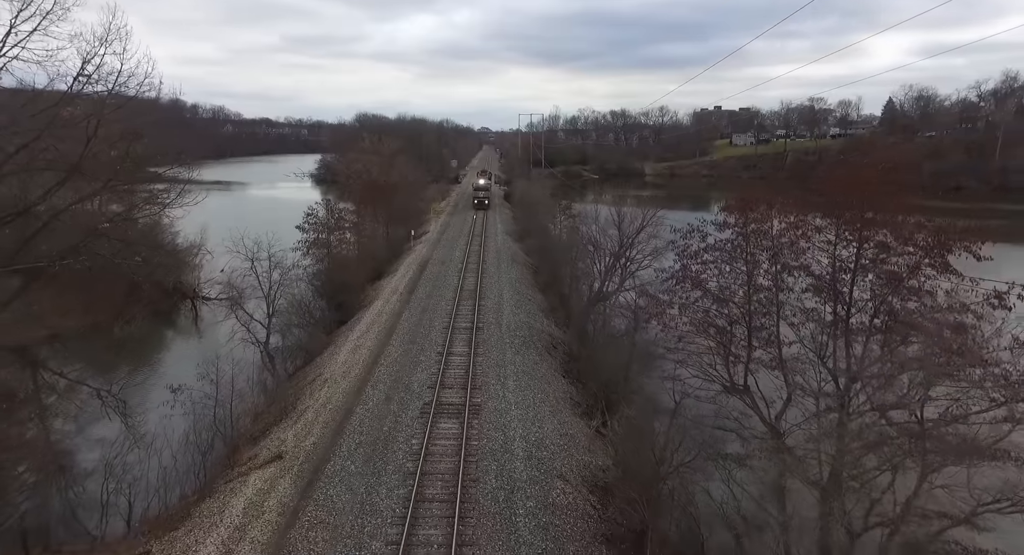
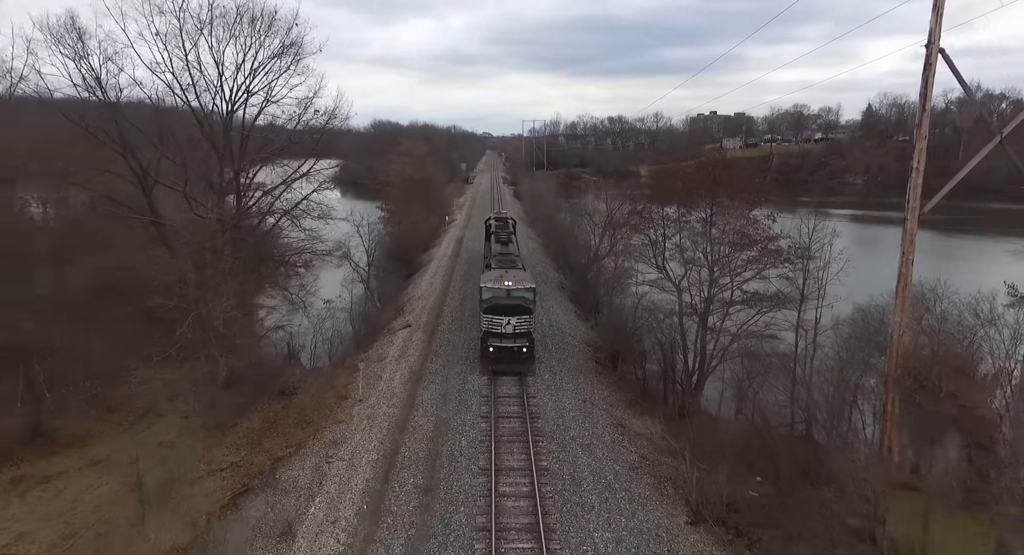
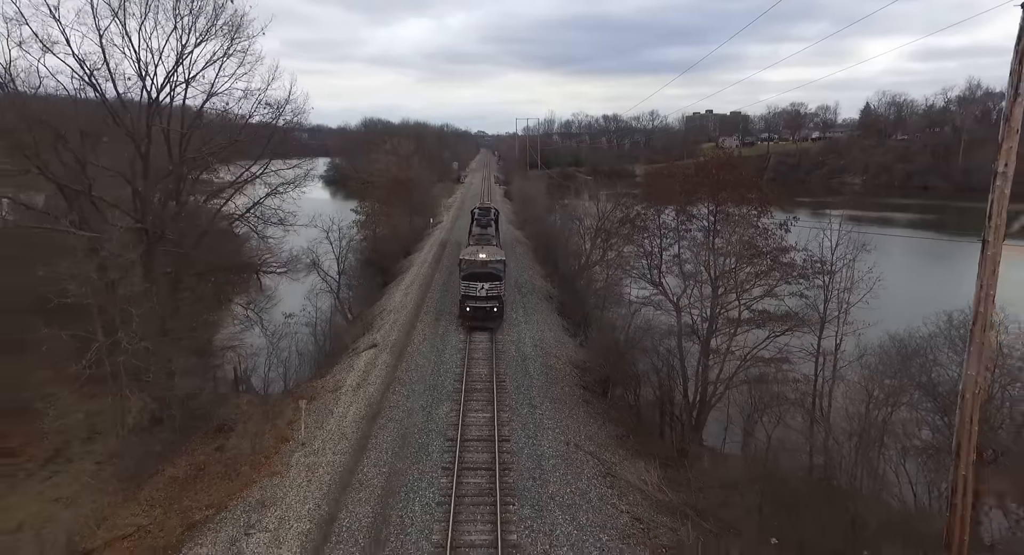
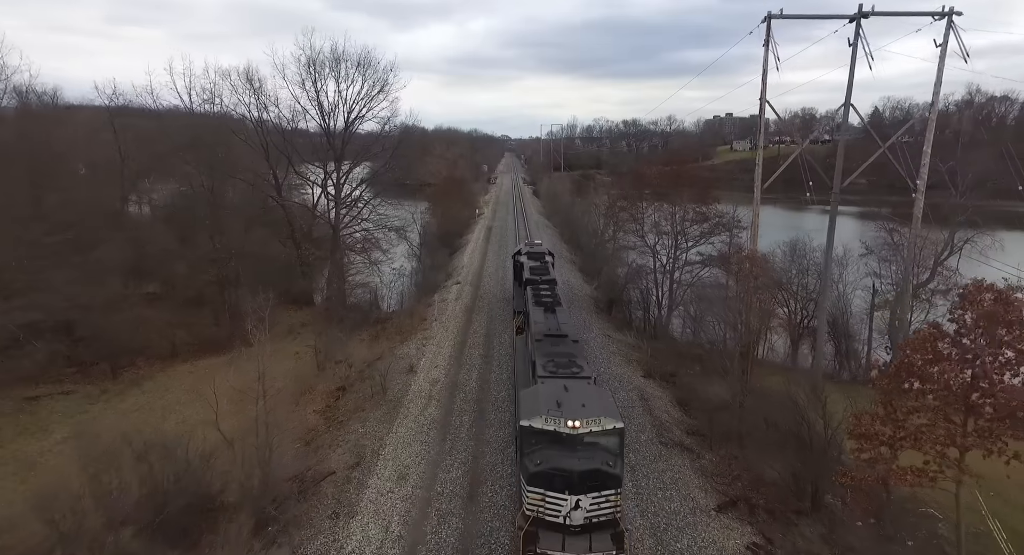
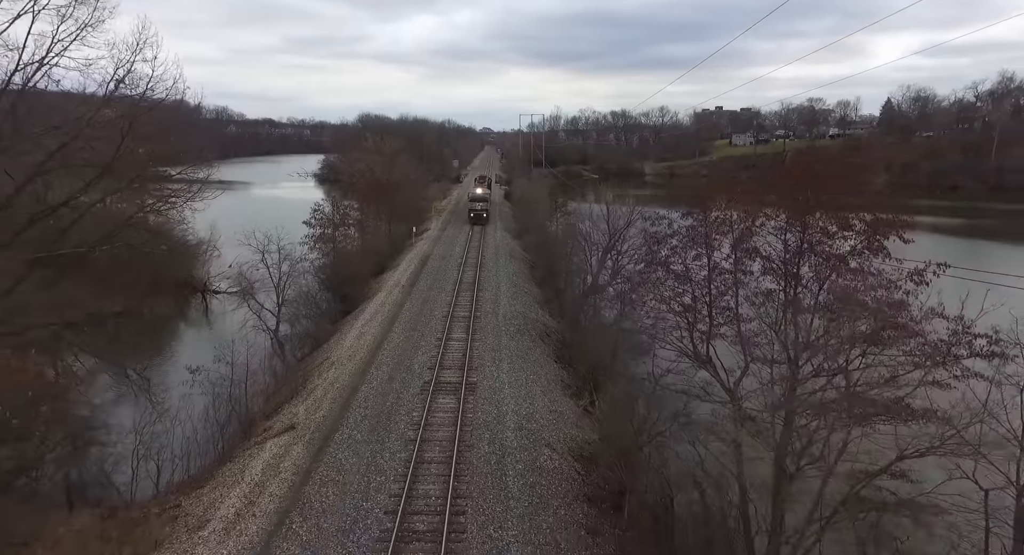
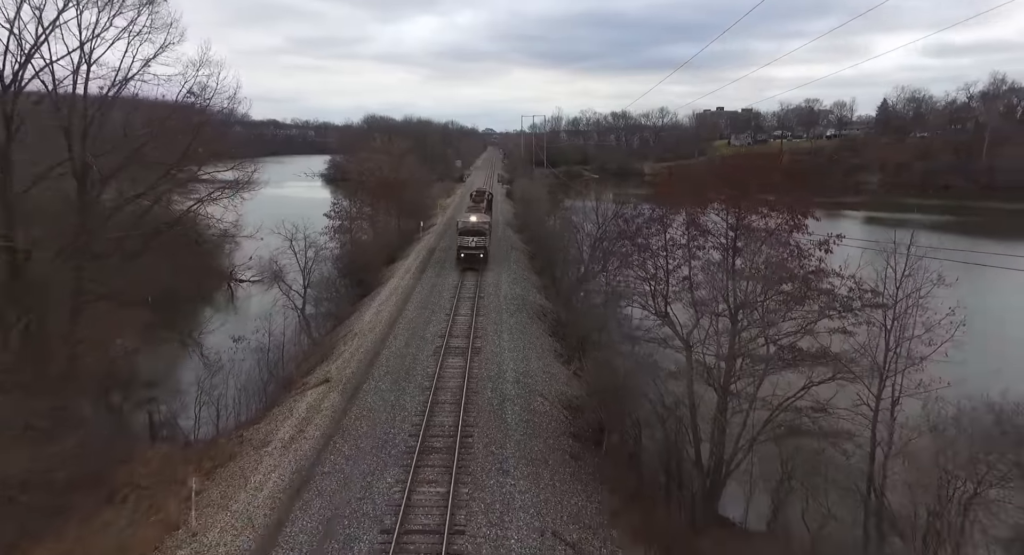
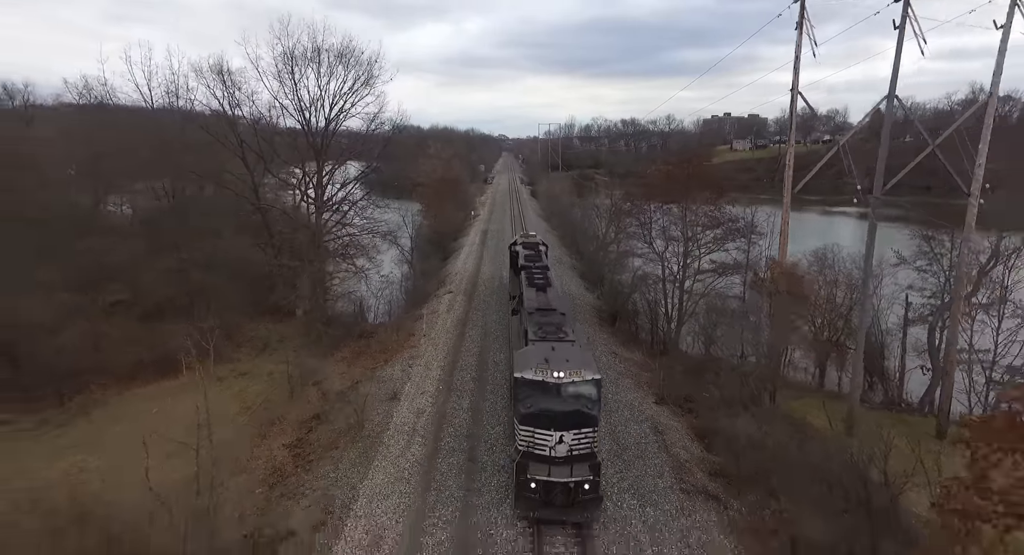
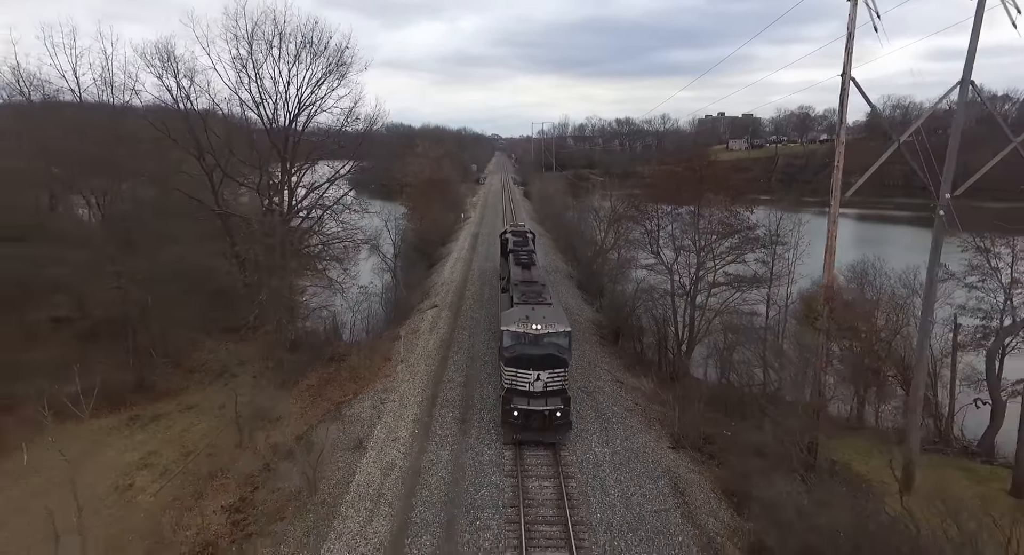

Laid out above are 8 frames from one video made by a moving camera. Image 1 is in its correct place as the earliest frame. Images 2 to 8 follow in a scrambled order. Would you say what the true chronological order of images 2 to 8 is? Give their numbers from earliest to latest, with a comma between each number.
5, 6, 3, 2, 8, 7, 4
